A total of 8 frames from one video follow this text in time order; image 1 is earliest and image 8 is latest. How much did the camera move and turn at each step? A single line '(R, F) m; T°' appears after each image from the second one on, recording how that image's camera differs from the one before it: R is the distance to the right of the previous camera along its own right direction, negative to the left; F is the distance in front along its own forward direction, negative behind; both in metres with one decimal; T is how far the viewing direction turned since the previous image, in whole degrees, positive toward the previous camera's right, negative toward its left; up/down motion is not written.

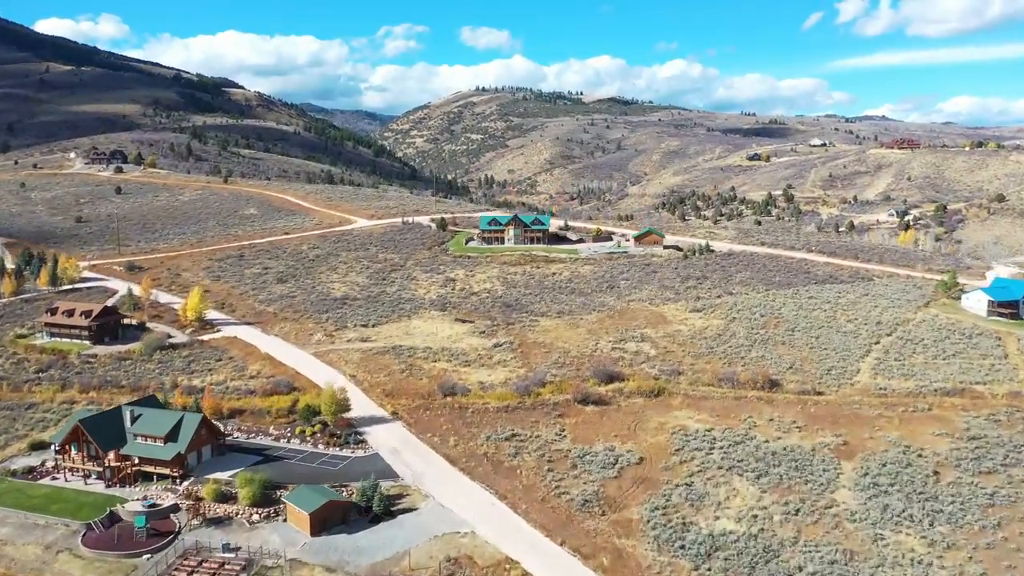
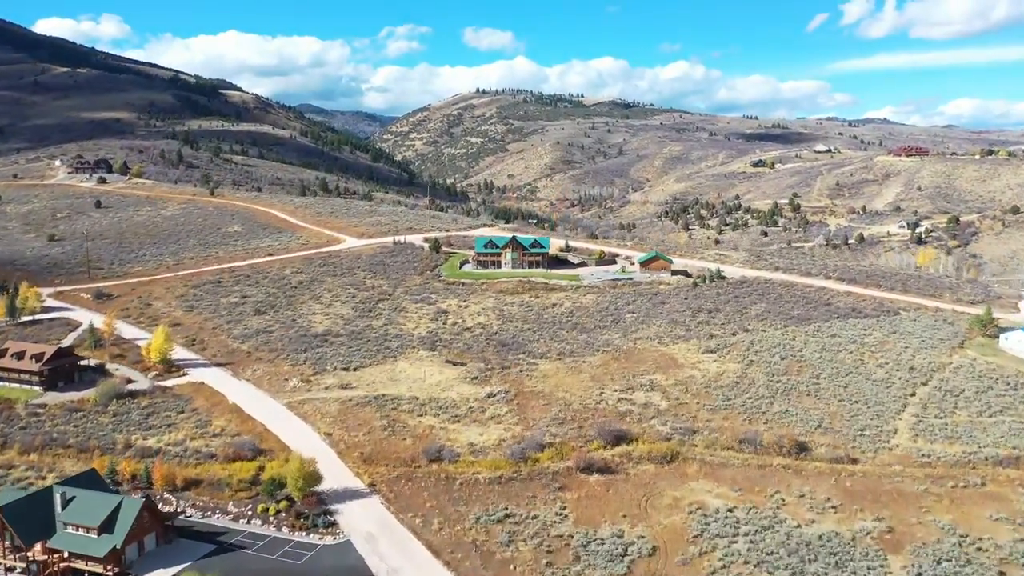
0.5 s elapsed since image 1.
(+0.2, +3.9) m; 0°
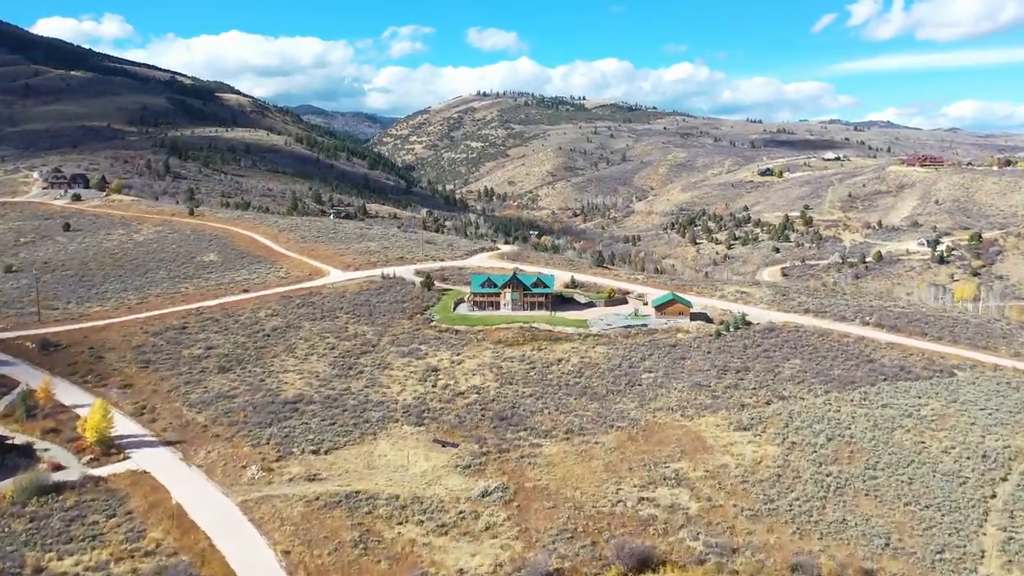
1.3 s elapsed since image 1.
(0.0, +5.9) m; 0°
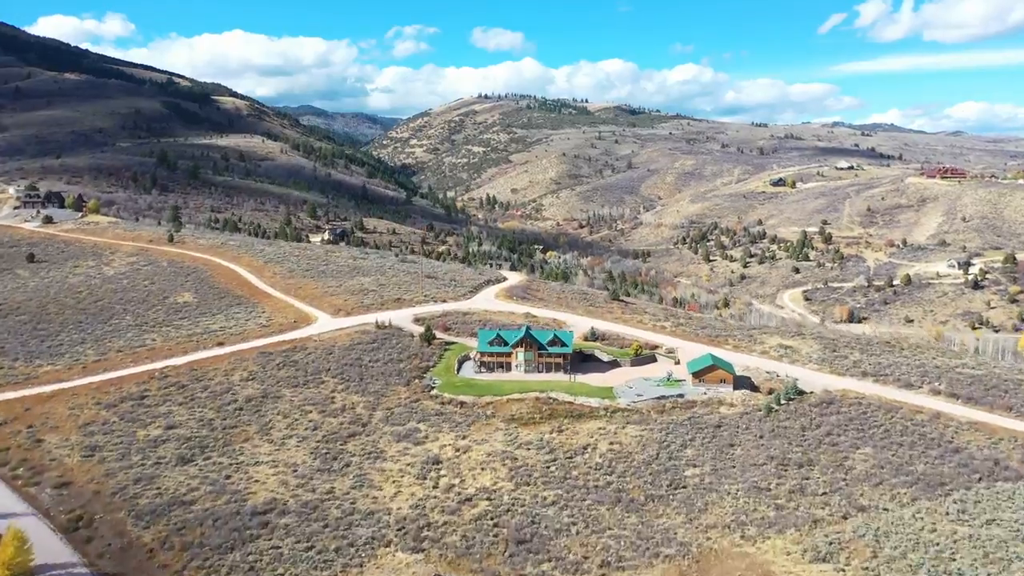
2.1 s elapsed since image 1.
(-0.7, +7.0) m; 0°
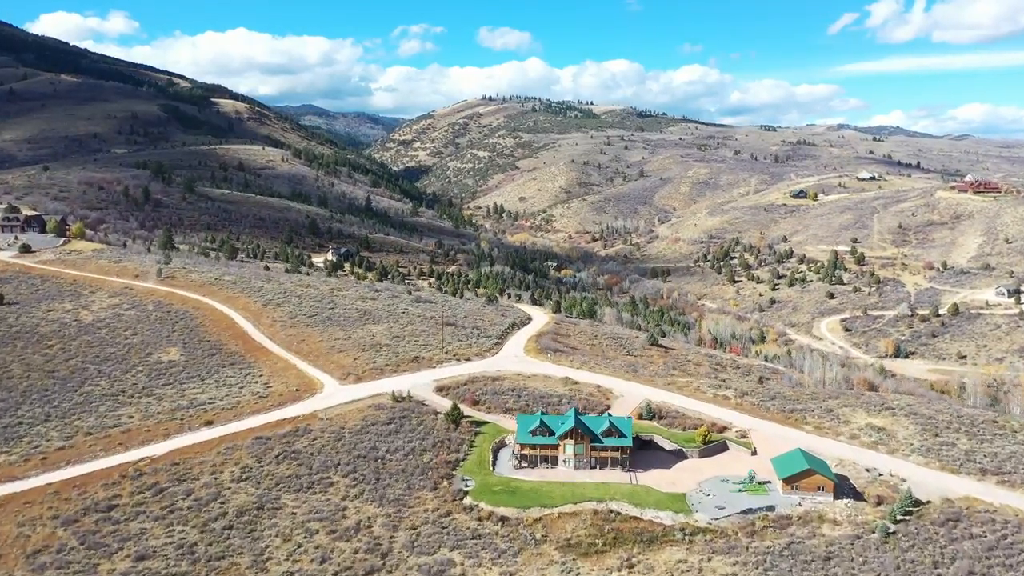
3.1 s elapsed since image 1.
(-2.0, +7.7) m; 0°
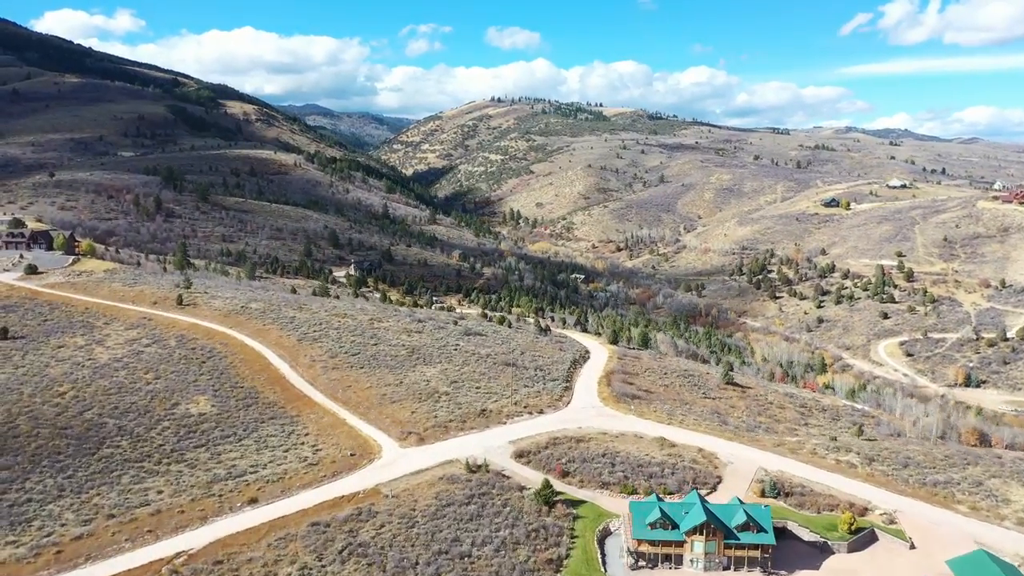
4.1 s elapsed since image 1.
(-4.1, +6.7) m; 0°
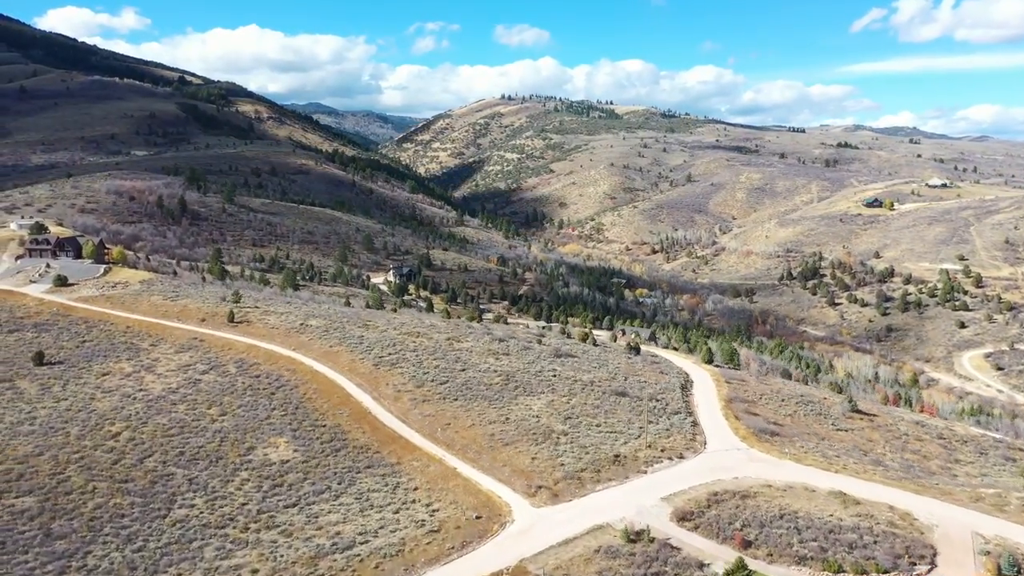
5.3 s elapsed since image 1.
(-5.9, +7.0) m; 0°
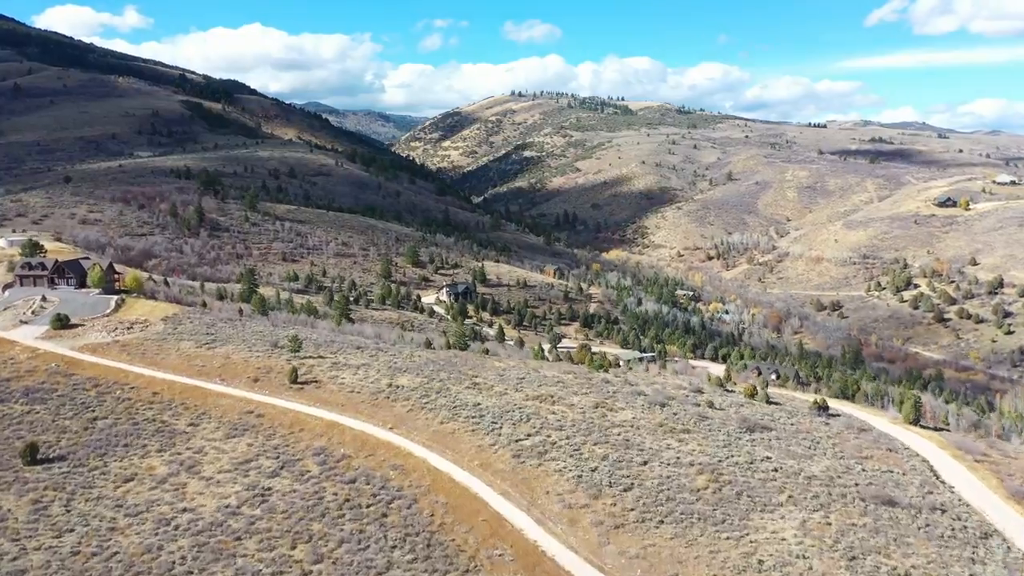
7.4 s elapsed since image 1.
(-7.9, +15.1) m; 0°
